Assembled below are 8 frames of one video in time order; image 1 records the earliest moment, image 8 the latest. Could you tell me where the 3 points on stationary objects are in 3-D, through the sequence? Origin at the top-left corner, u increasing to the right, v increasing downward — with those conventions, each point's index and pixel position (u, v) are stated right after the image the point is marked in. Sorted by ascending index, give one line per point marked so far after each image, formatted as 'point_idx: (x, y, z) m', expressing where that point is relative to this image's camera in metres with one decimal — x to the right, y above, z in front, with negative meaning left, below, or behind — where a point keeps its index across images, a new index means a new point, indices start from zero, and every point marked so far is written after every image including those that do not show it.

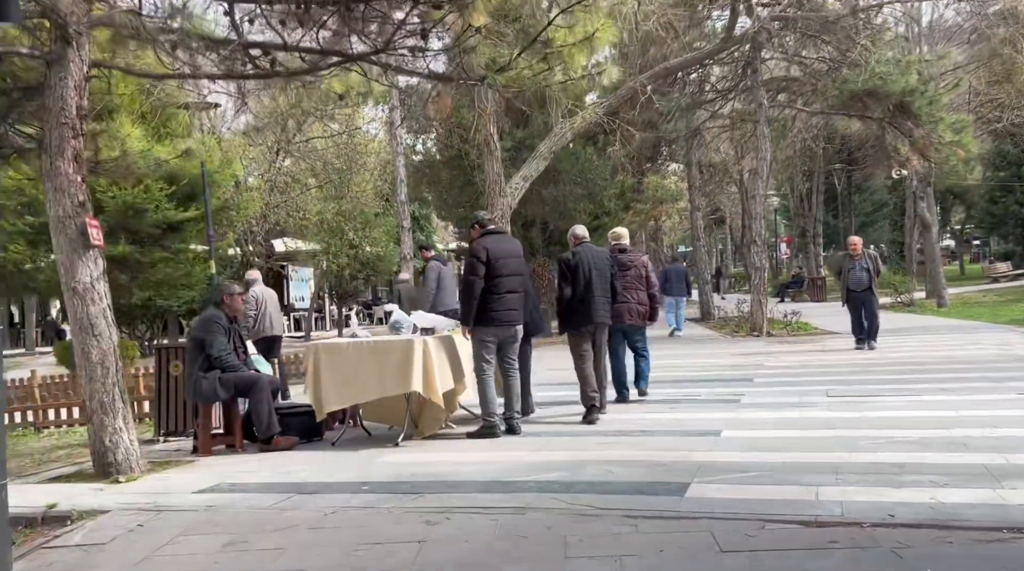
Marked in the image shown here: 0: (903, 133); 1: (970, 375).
0: (+7.1, +2.8, +18.6) m
1: (+4.5, -1.0, +10.1) m
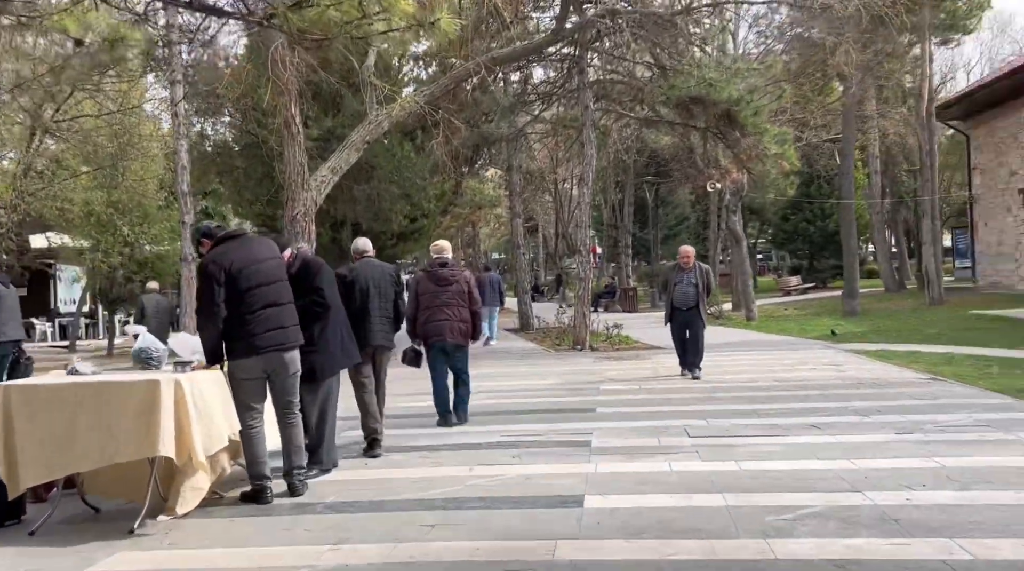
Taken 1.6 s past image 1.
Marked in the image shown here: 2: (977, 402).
0: (+3.8, +2.5, +18.0) m
1: (+2.8, -1.1, +9.1) m
2: (+4.6, -1.2, +10.1) m
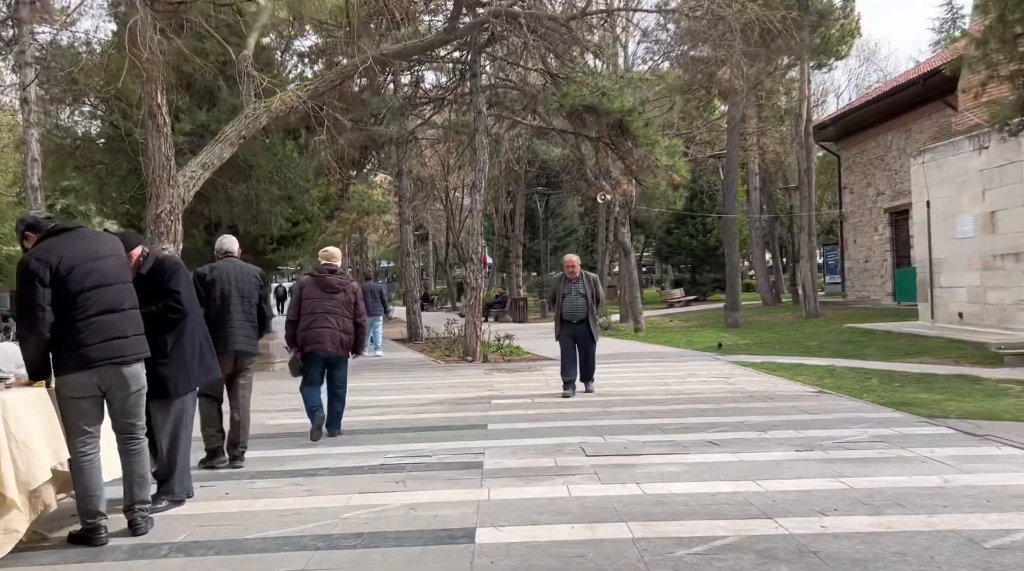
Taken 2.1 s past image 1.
0: (+1.9, +2.3, +17.7) m
1: (+1.8, -1.2, +8.8) m
2: (+3.5, -1.3, +9.9) m
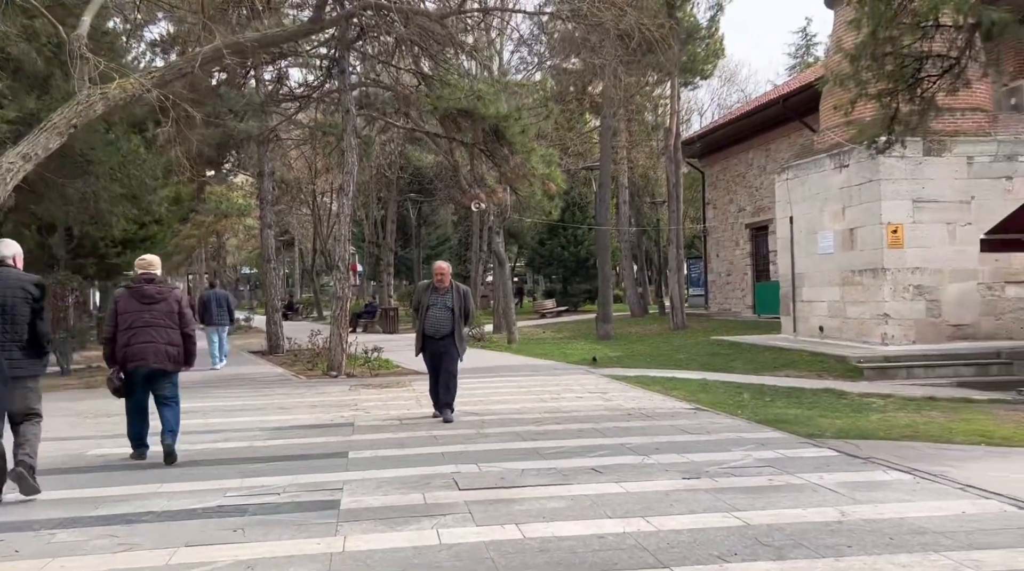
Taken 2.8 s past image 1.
0: (-0.3, +2.1, +17.1) m
1: (+0.7, -1.4, +8.2) m
2: (+2.3, -1.4, +9.6) m
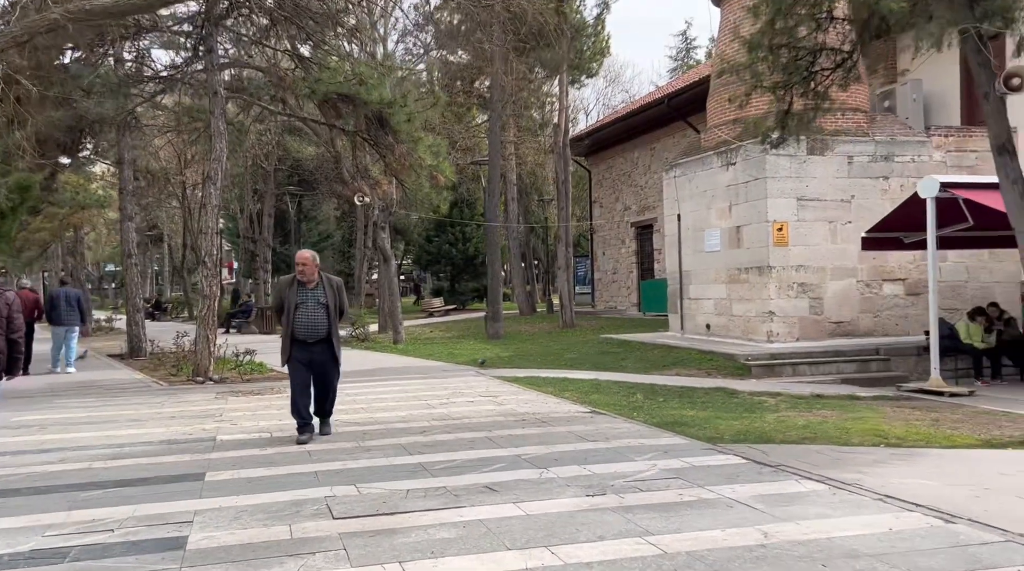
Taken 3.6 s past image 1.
0: (-2.1, +2.2, +16.2) m
1: (-0.1, -1.3, +7.5) m
2: (+1.2, -1.4, +9.0) m
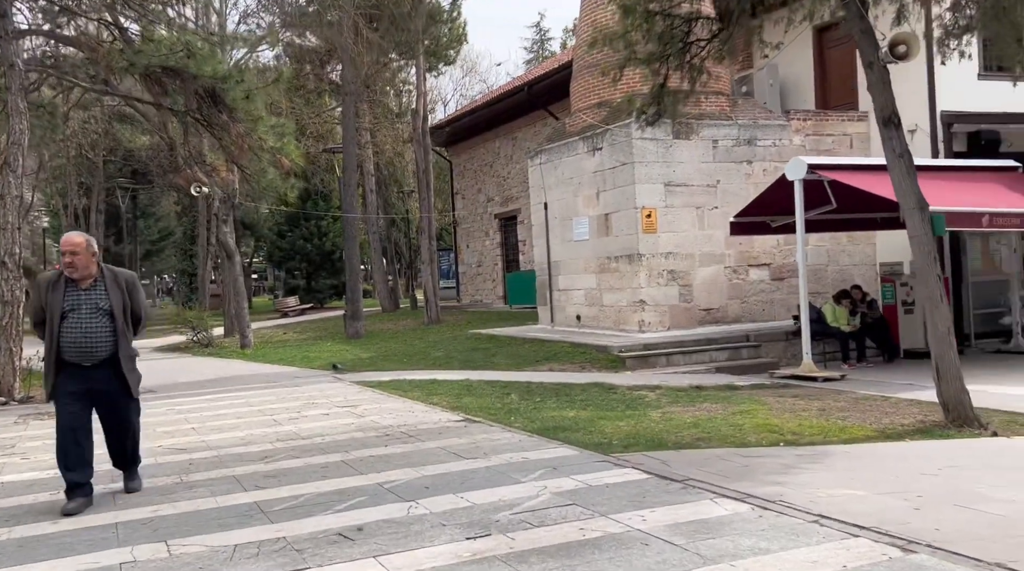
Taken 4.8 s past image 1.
0: (-4.2, +2.2, +14.4) m
1: (-1.0, -1.3, +6.1) m
2: (+0.2, -1.3, +7.7) m
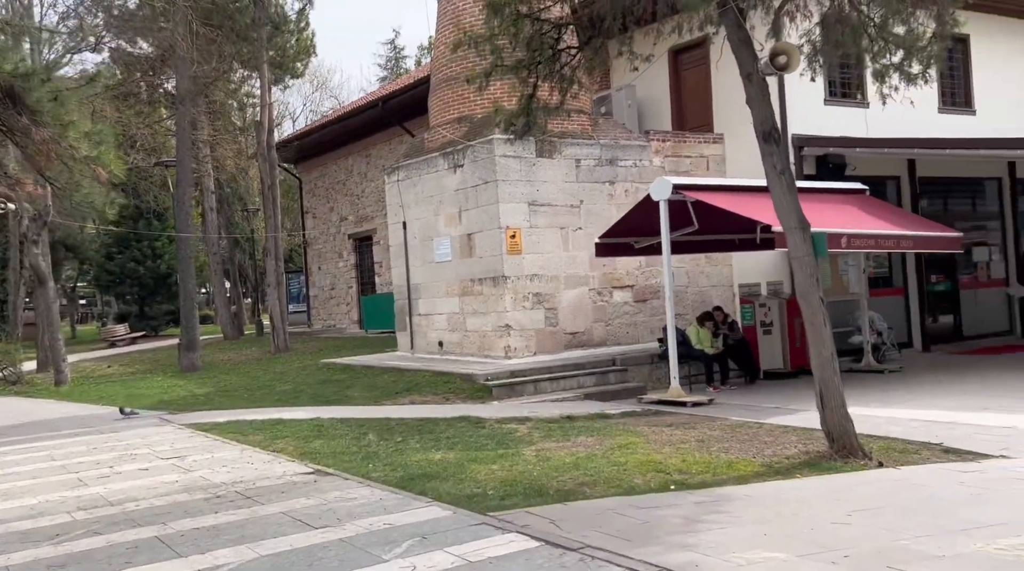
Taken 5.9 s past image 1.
0: (-6.0, +1.8, +12.5) m
1: (-1.6, -1.5, +4.7) m
2: (-0.7, -1.5, +6.5) m
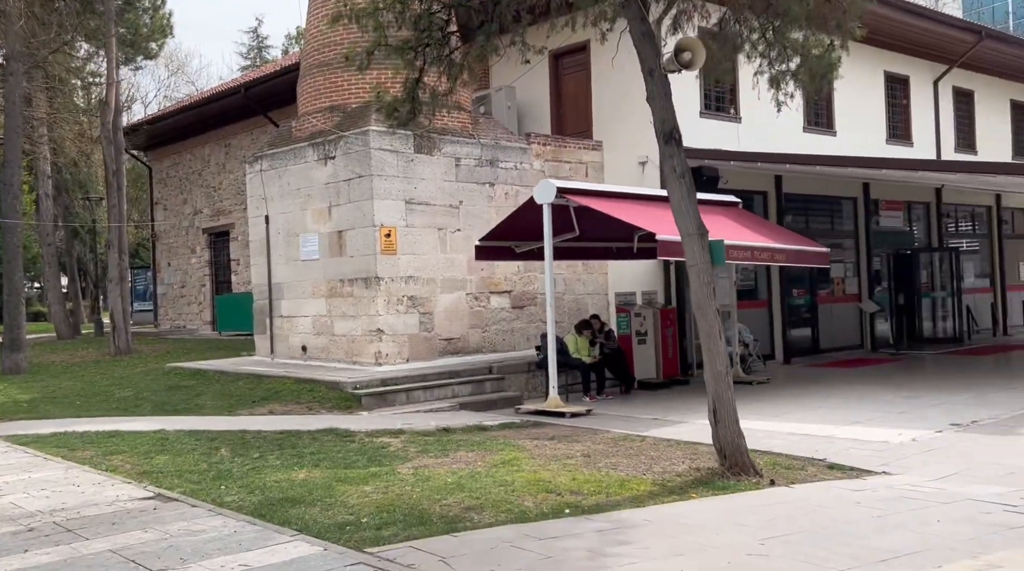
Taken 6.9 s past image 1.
0: (-7.3, +2.0, +10.7) m
1: (-2.0, -1.4, +3.4) m
2: (-1.3, -1.5, +5.4) m
